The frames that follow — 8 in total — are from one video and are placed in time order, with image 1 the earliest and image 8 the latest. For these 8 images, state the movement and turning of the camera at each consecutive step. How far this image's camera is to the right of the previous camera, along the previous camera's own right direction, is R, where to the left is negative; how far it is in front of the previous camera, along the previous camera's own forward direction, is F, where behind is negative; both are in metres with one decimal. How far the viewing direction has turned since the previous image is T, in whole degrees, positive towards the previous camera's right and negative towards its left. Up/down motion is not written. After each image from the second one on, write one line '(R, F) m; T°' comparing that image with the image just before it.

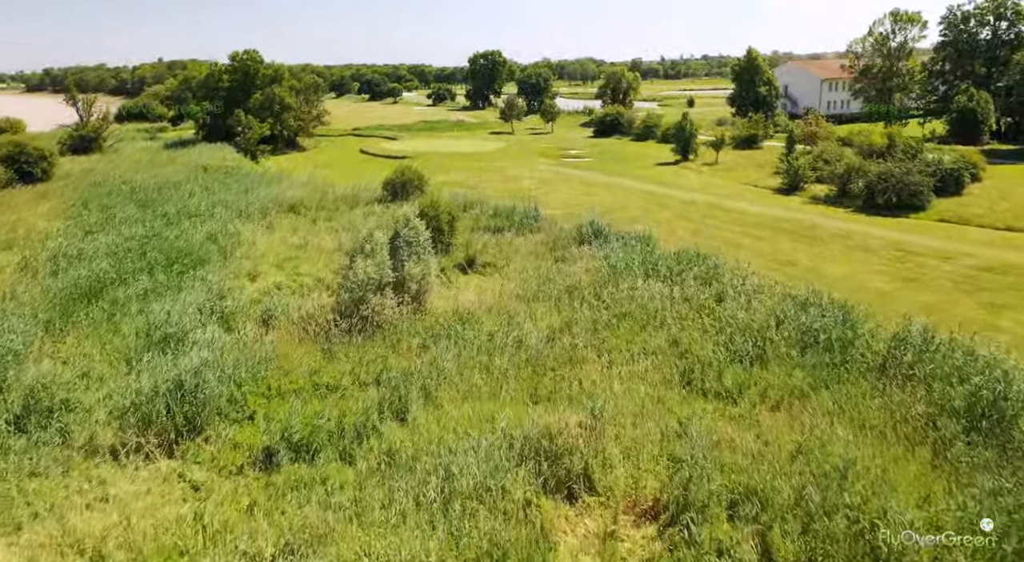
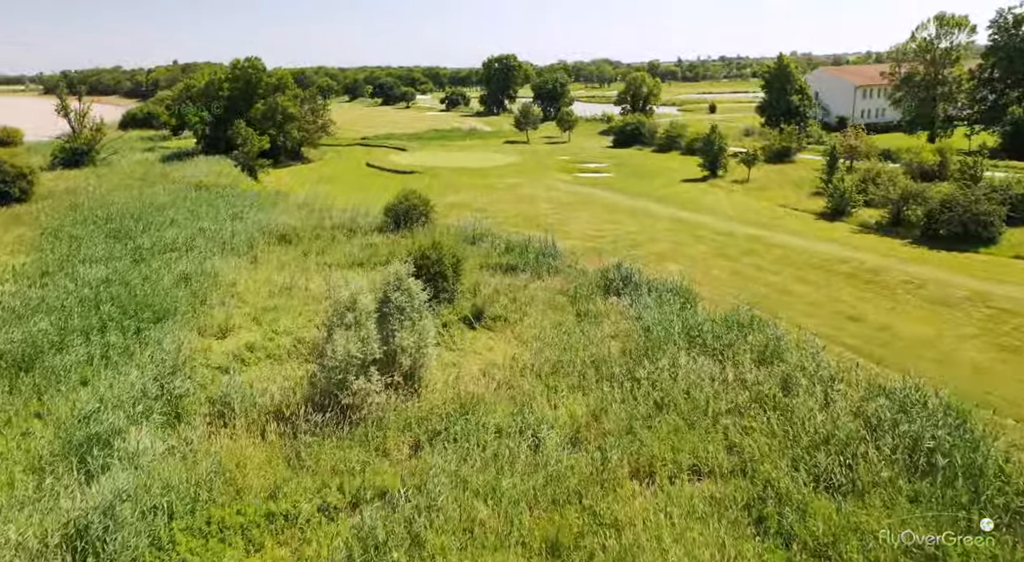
(0.0, +3.4) m; -1°
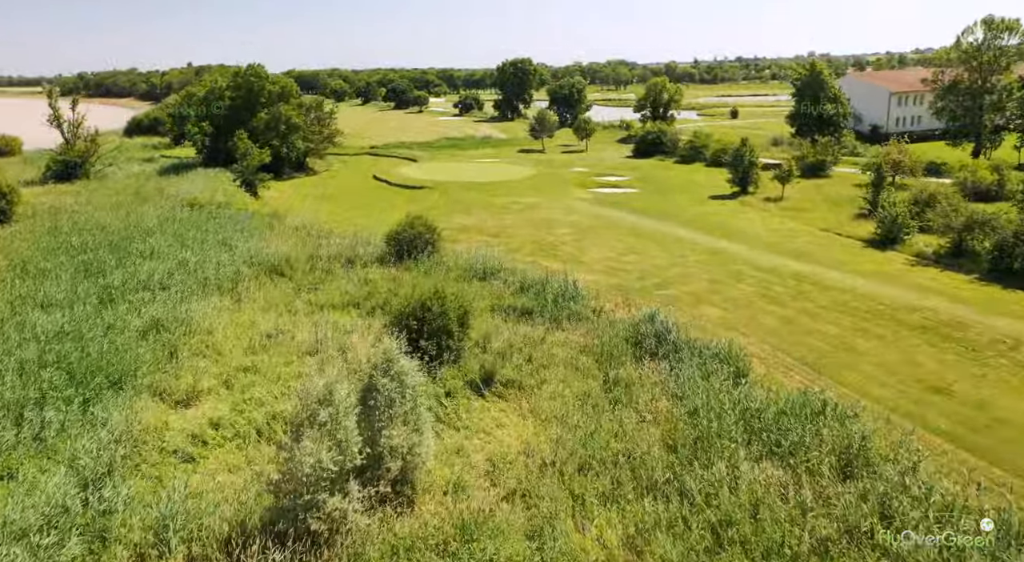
(0.0, +3.1) m; -1°
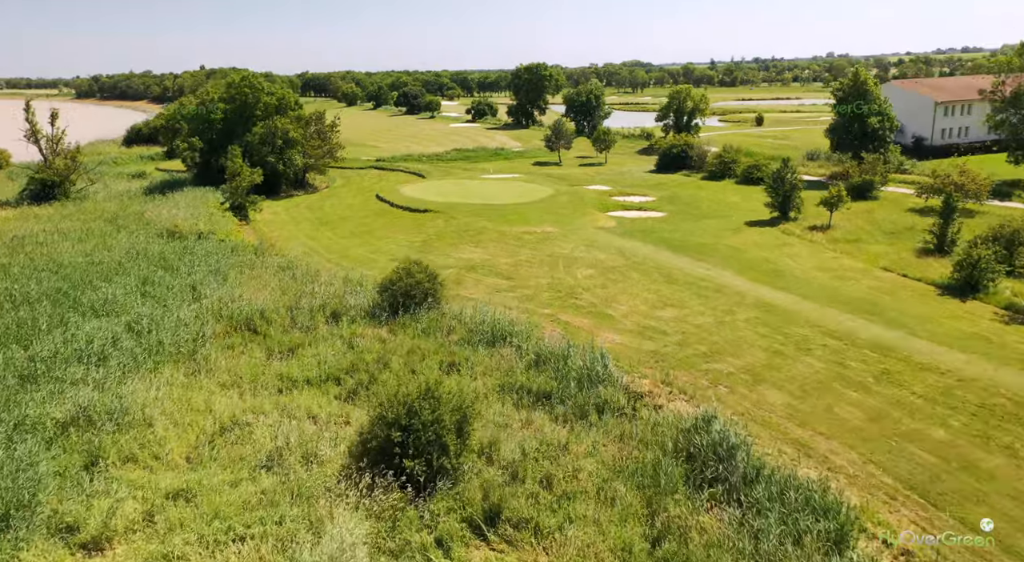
(0.0, +4.3) m; -1°
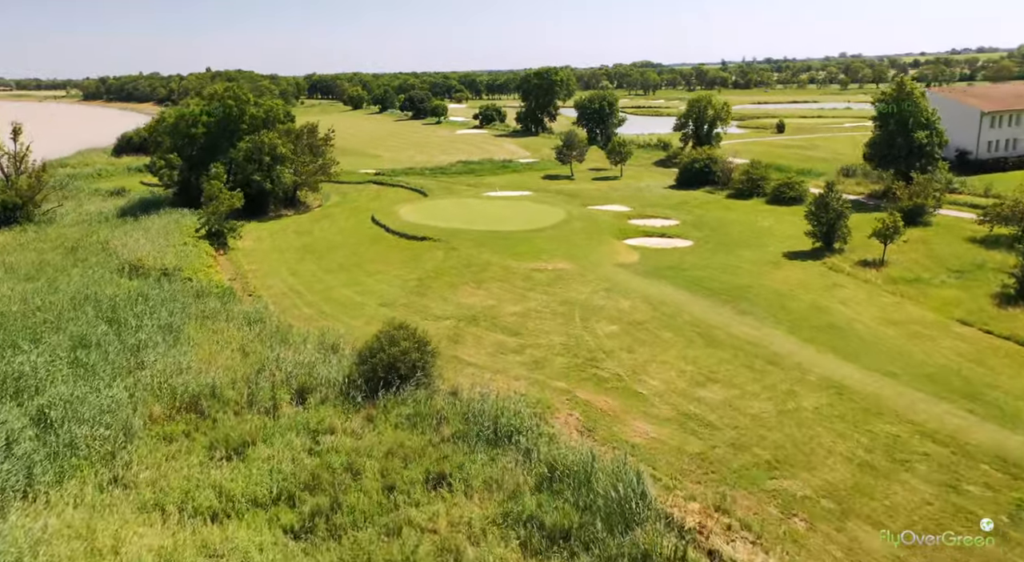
(0.0, +4.5) m; -1°
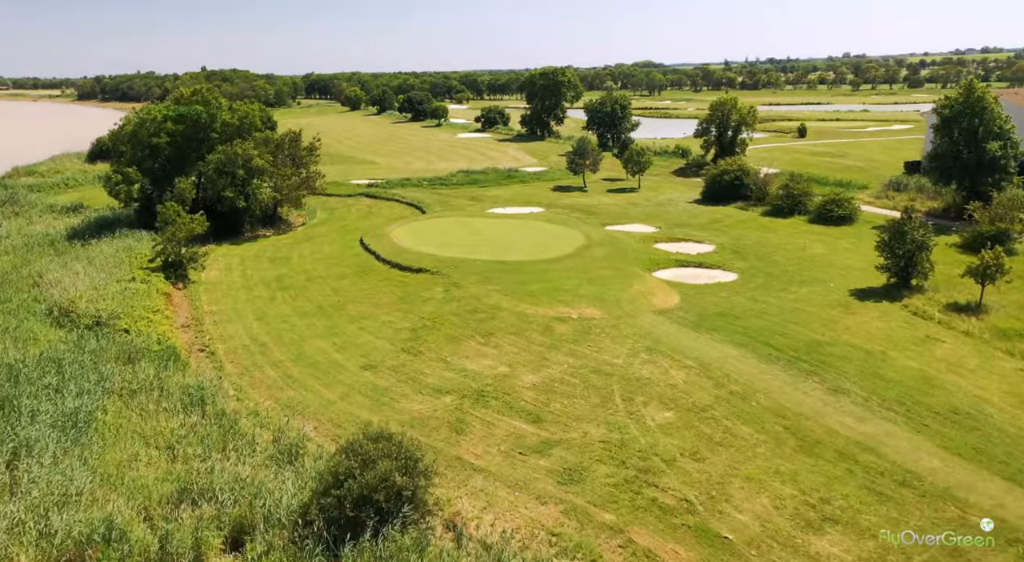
(-0.5, +6.0) m; 0°
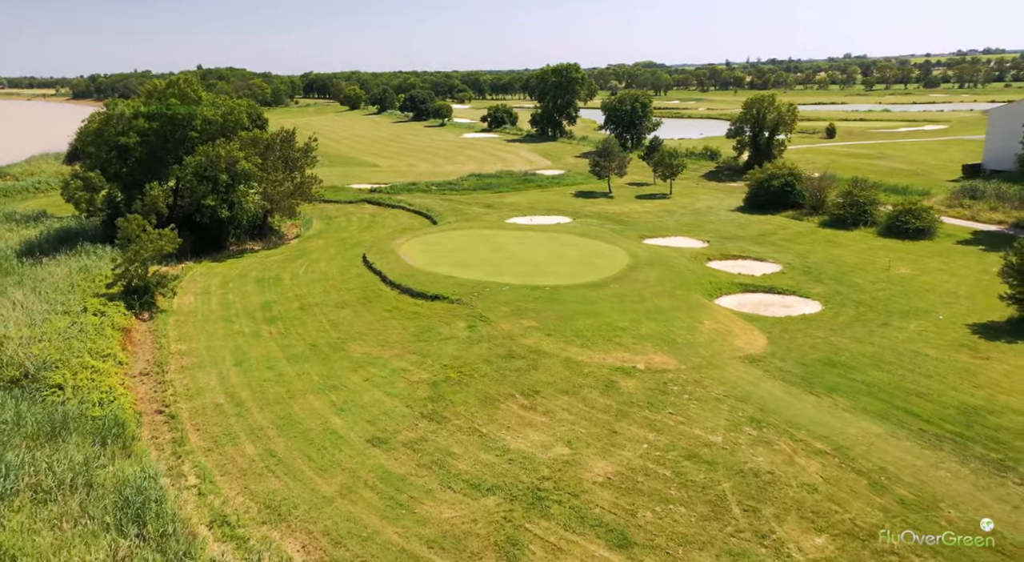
(-1.3, +5.7) m; 0°
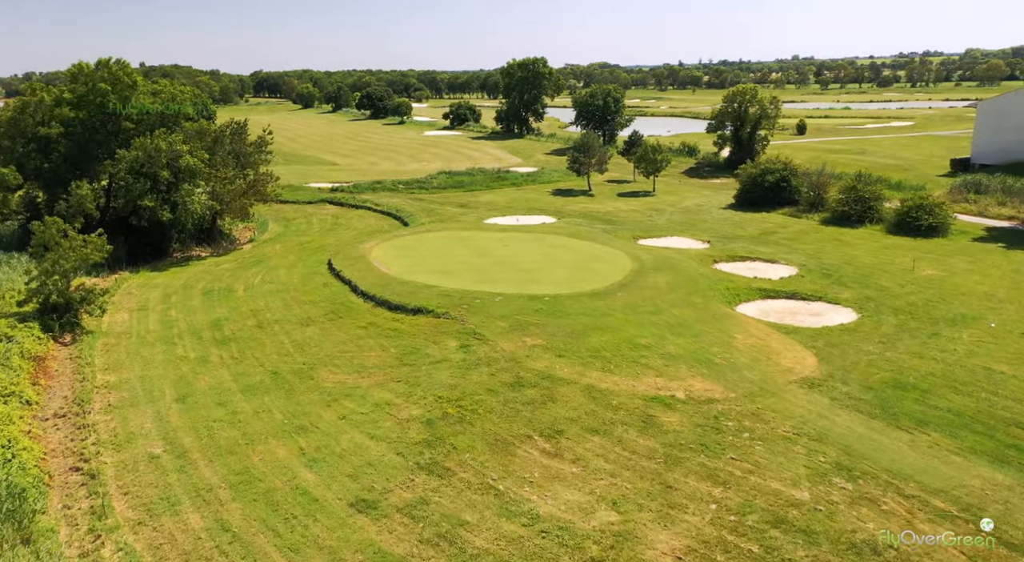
(-1.2, +3.8) m; +3°
